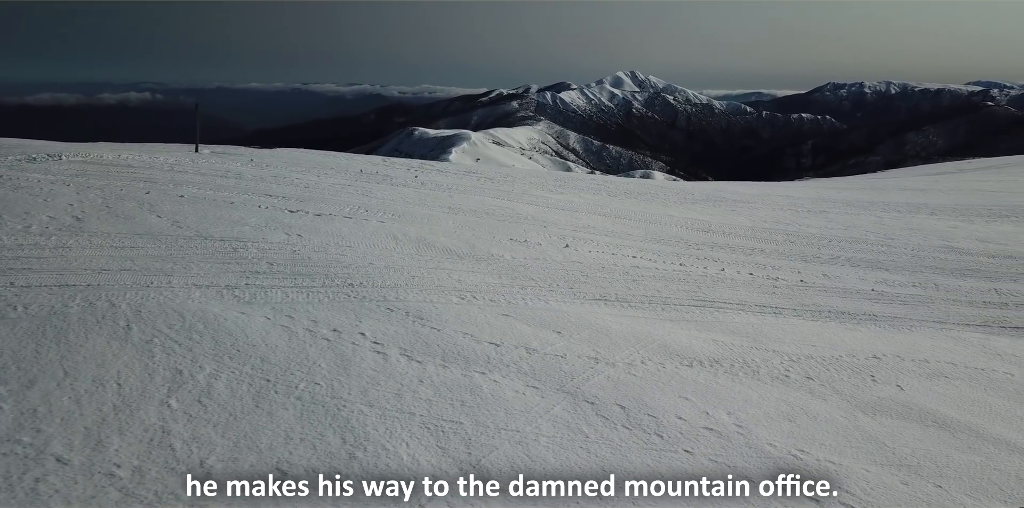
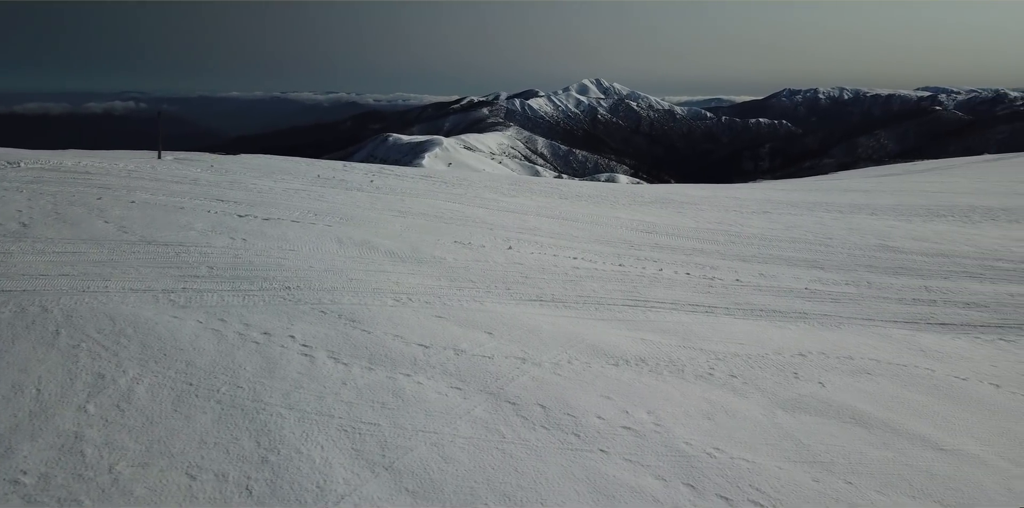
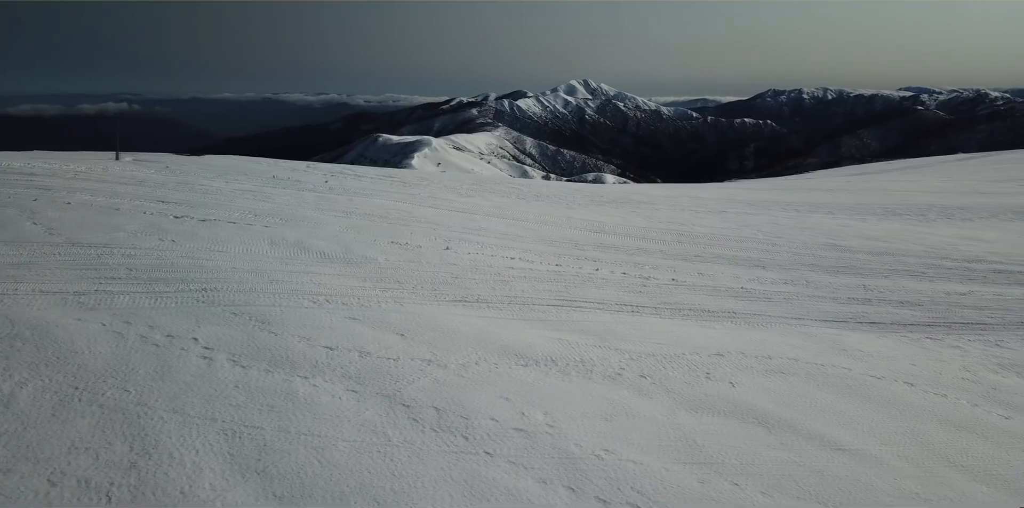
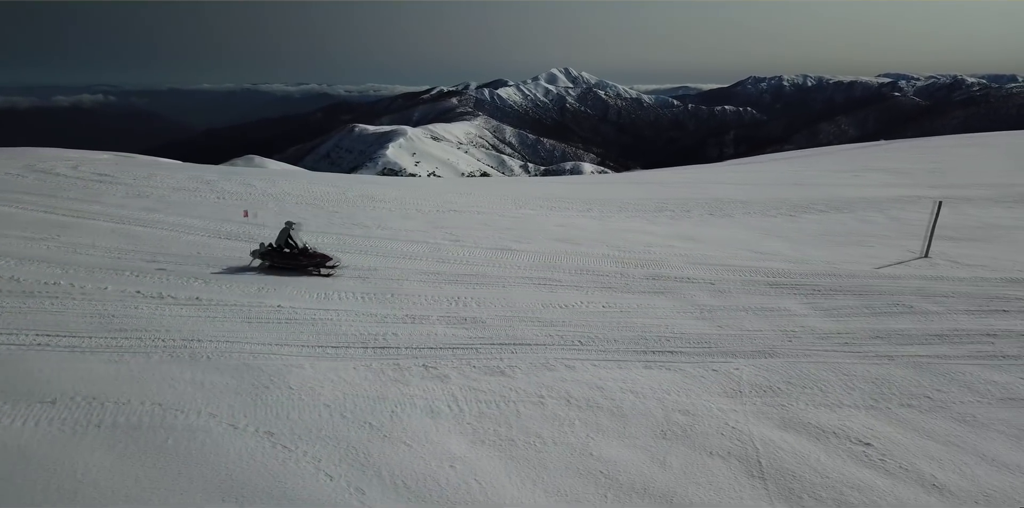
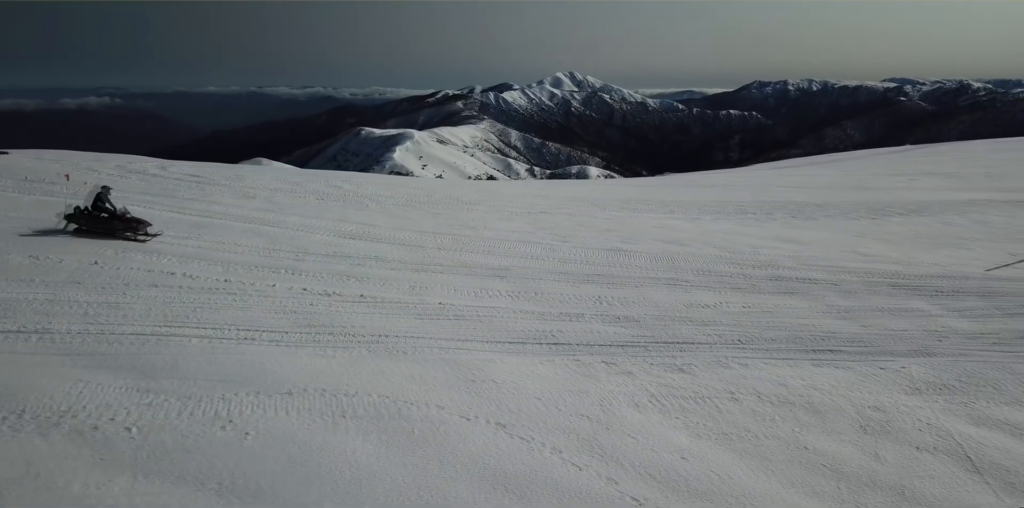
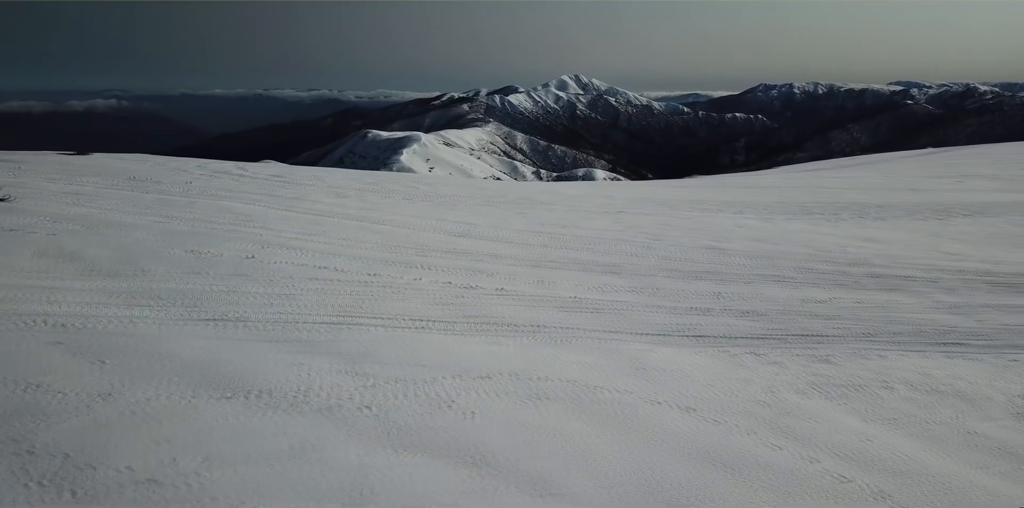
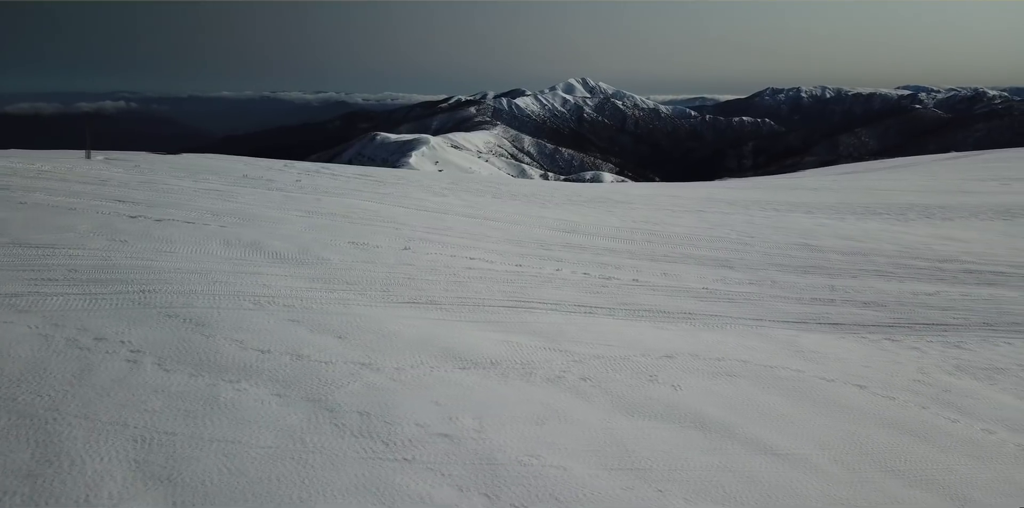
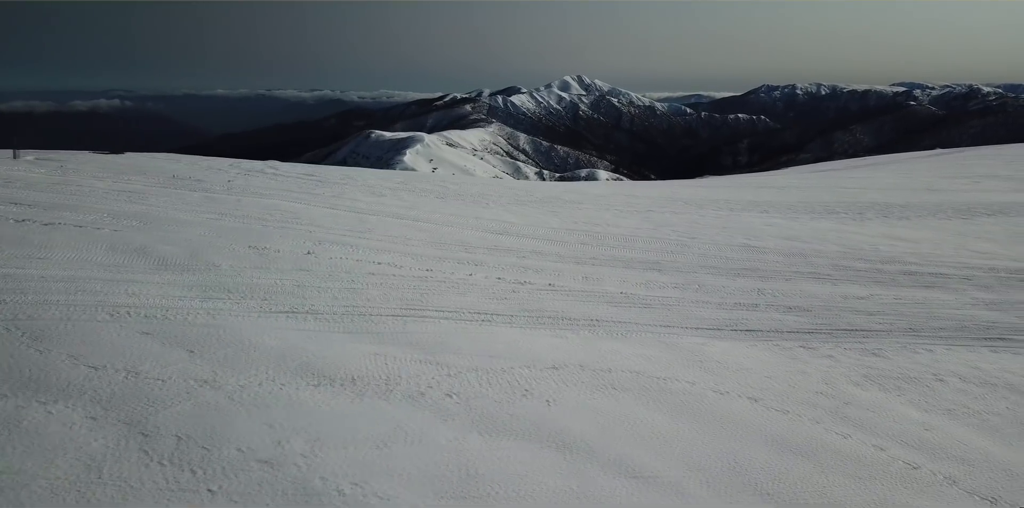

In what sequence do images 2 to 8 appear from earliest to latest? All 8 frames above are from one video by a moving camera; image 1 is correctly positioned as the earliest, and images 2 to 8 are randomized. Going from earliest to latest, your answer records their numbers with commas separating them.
2, 3, 7, 8, 6, 5, 4
